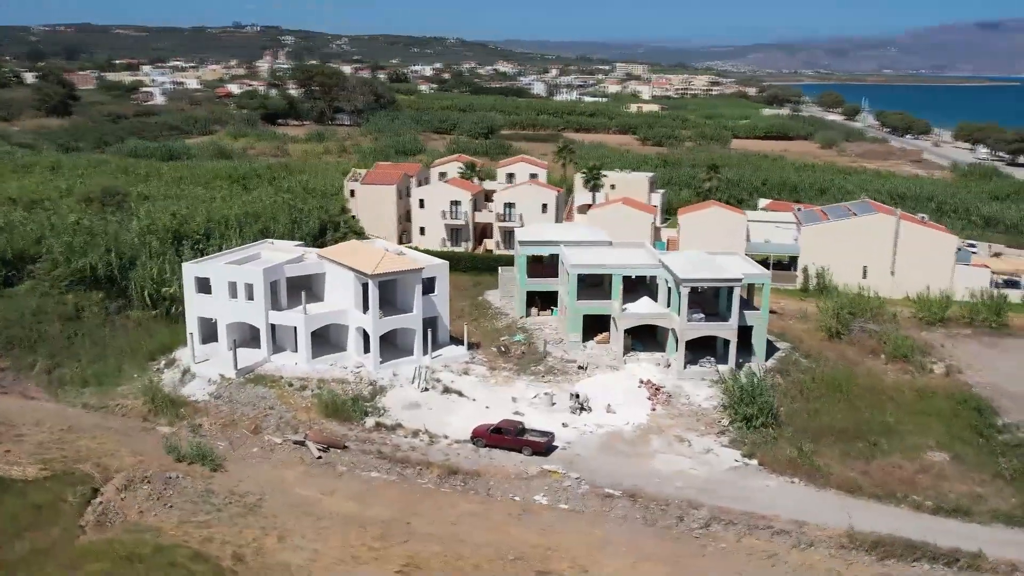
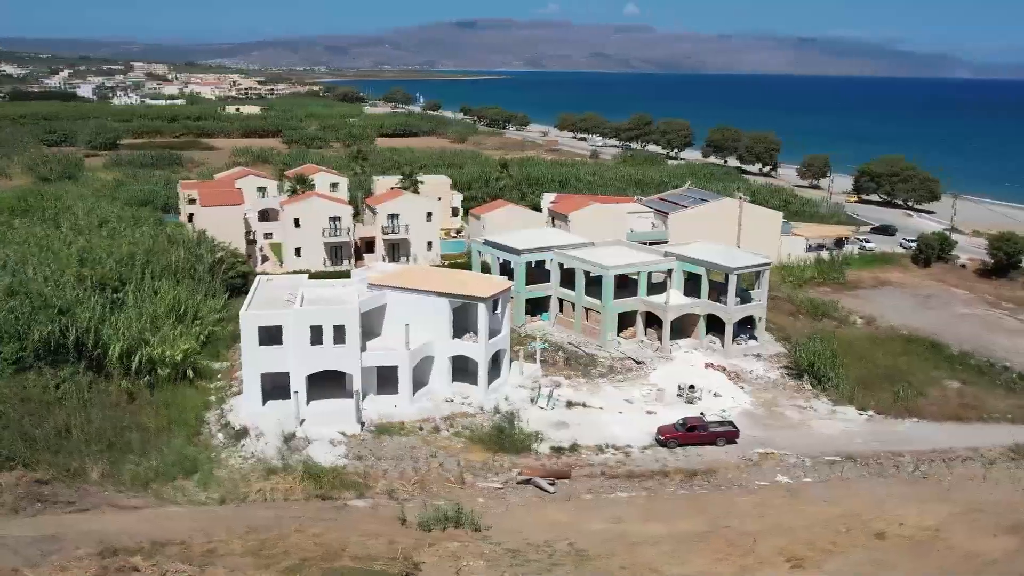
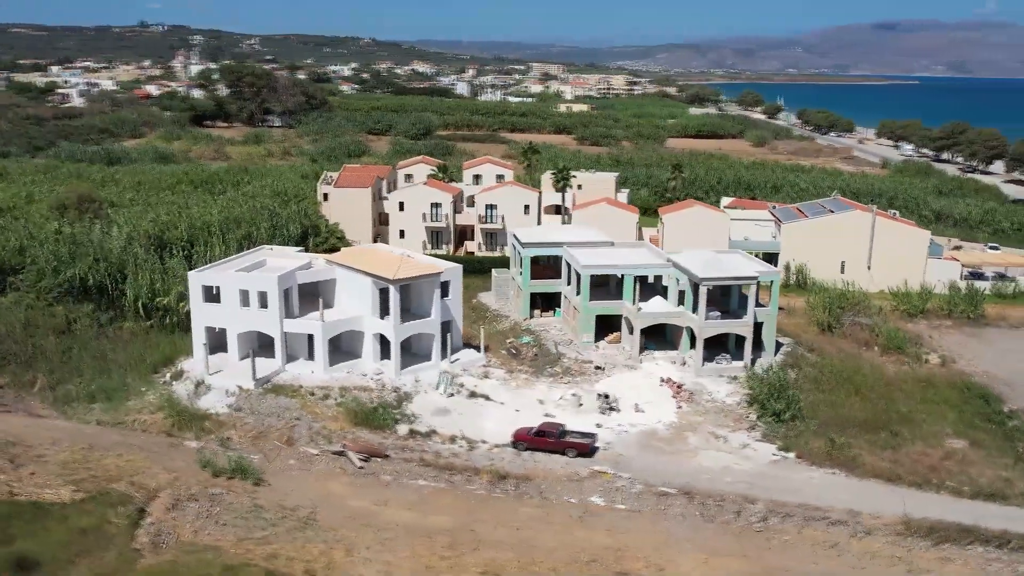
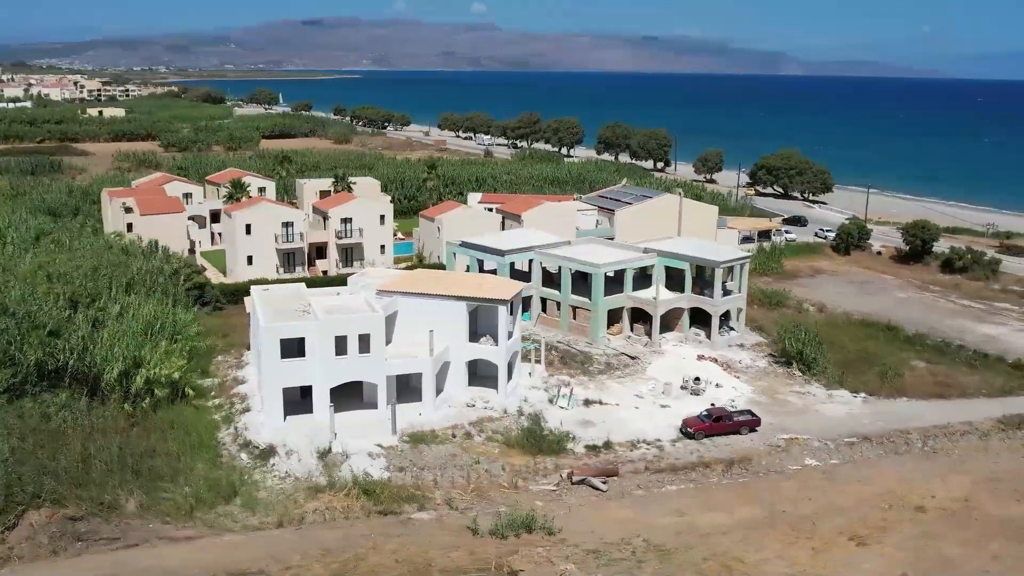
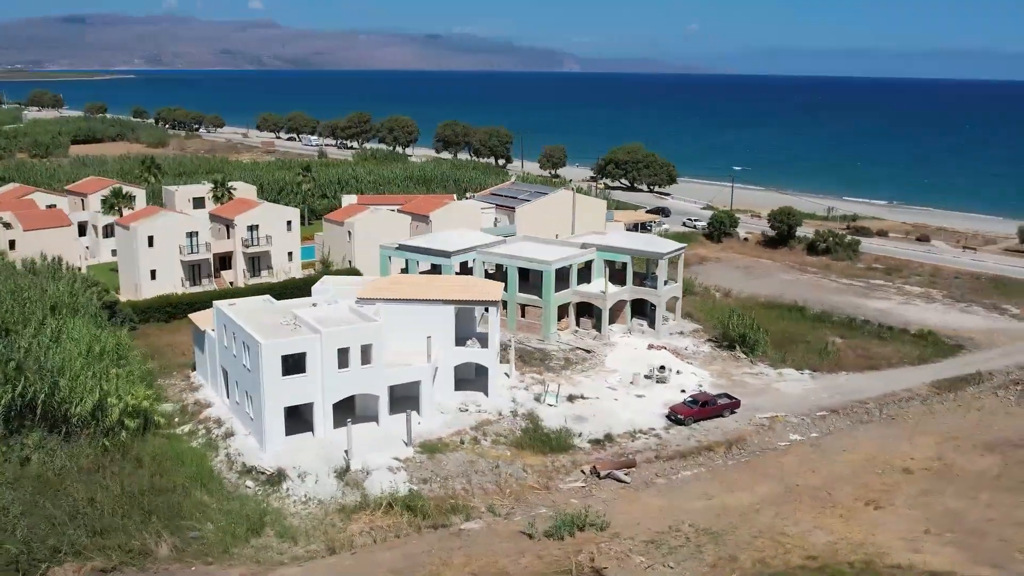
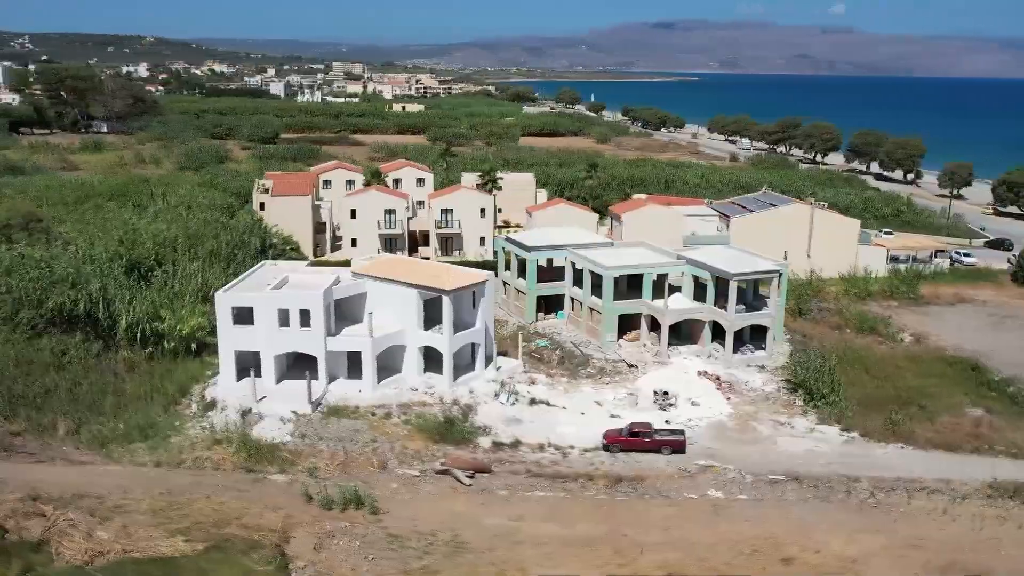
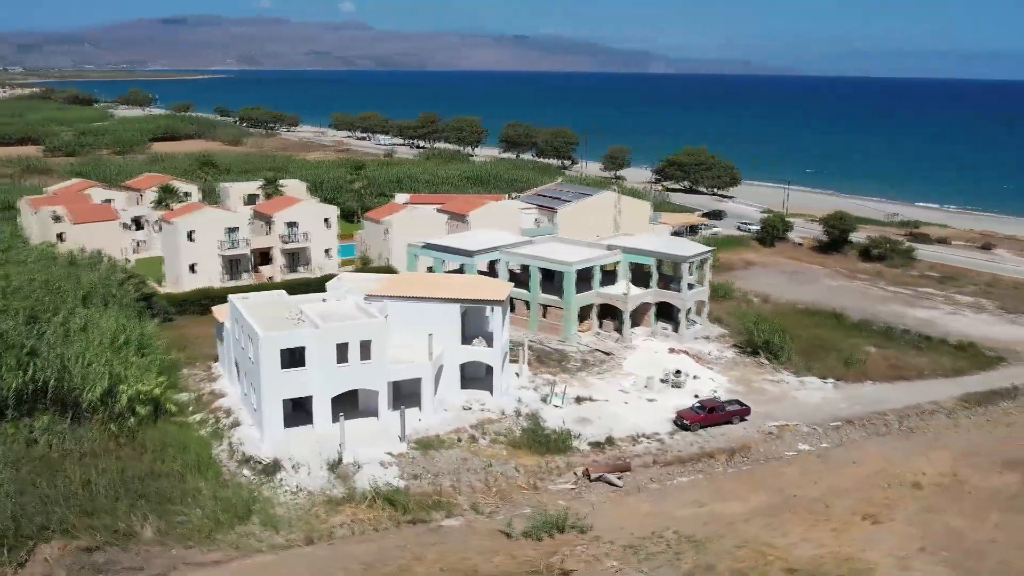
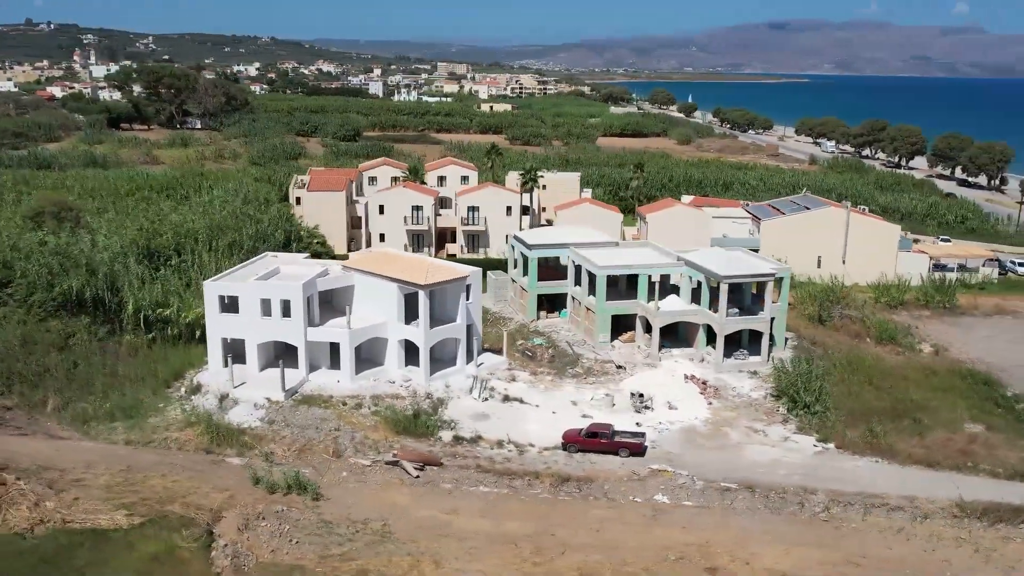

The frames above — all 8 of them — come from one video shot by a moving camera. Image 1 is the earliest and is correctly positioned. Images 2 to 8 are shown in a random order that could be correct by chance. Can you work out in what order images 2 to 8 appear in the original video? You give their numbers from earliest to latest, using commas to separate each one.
3, 8, 6, 2, 4, 7, 5
